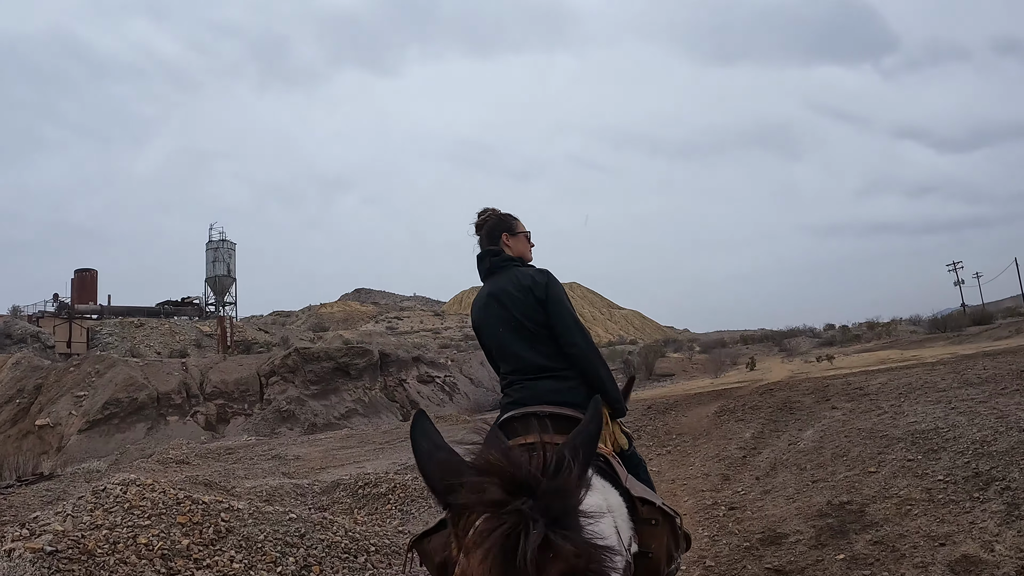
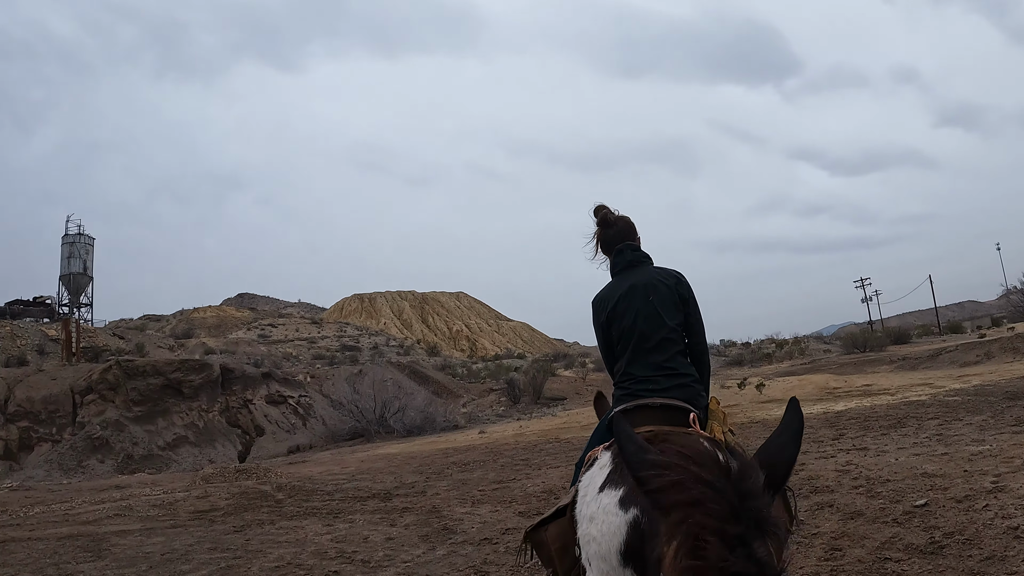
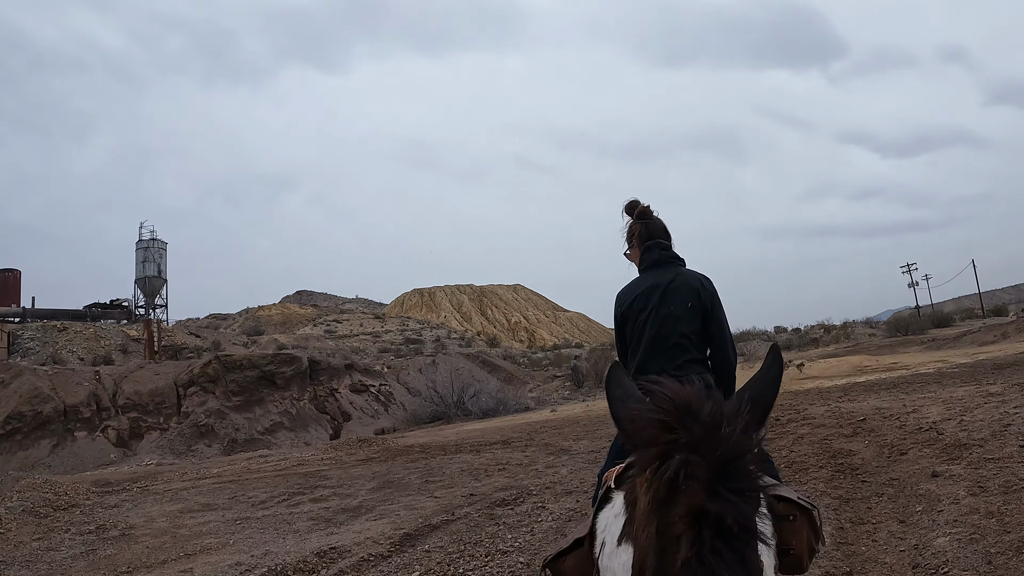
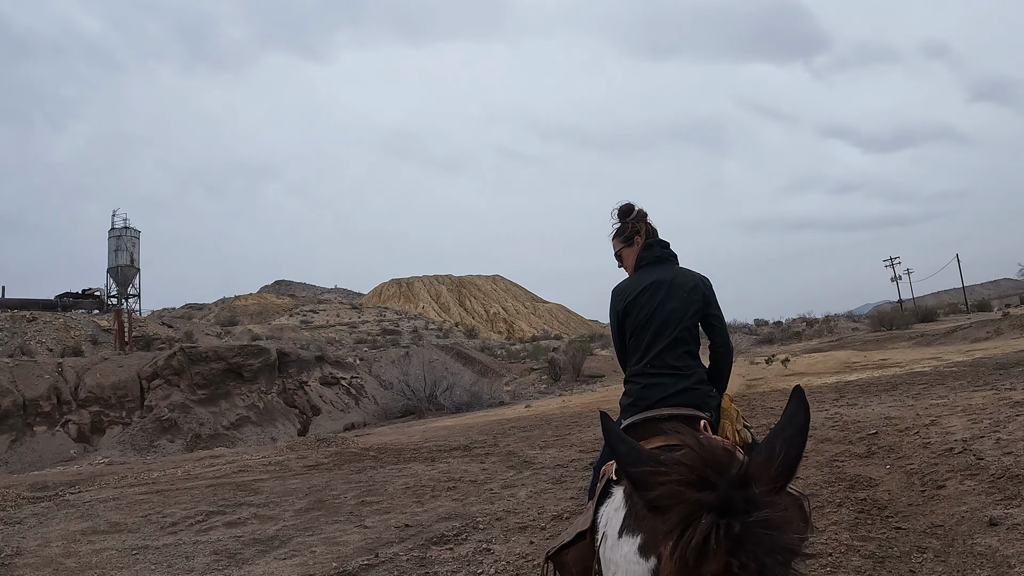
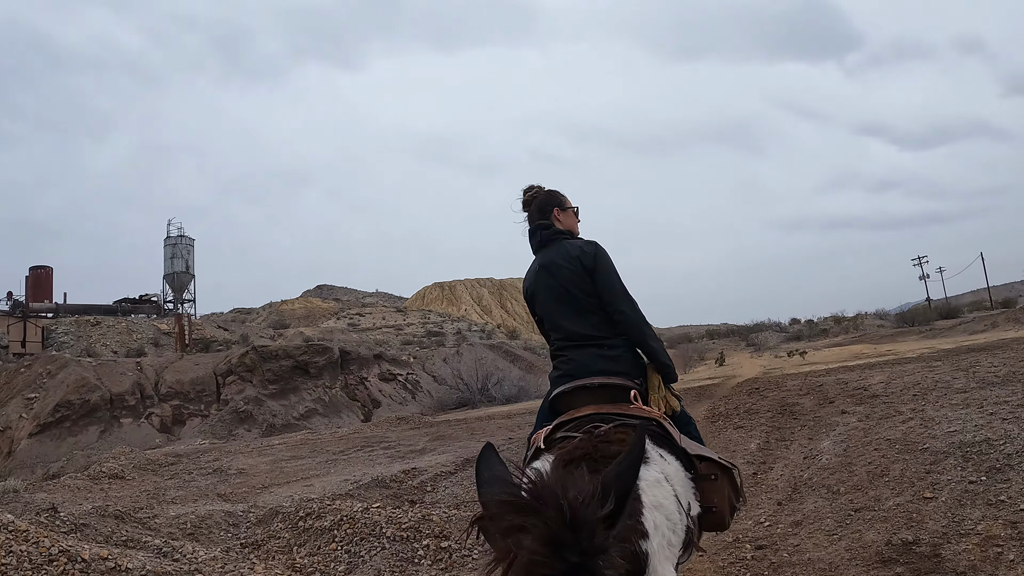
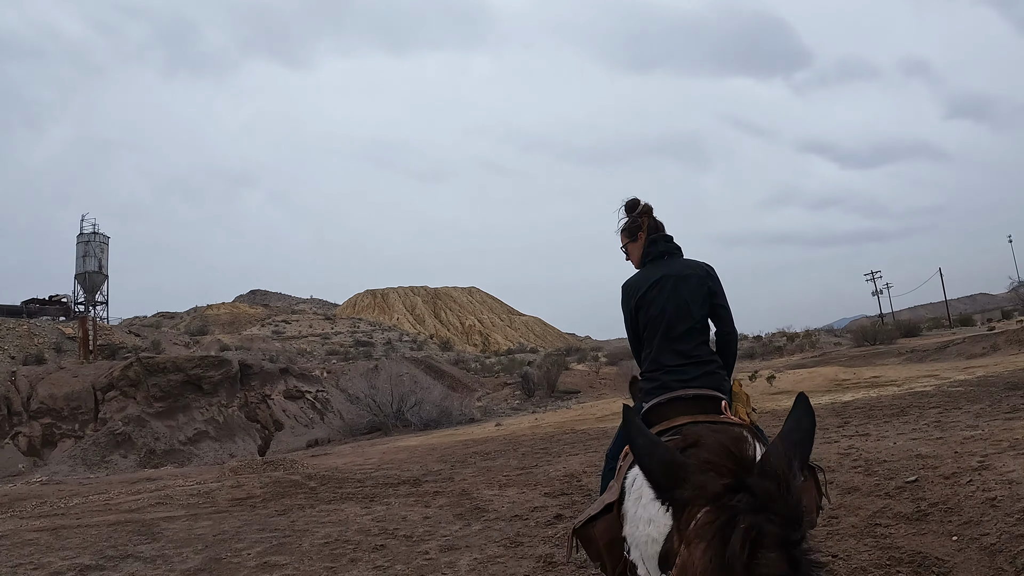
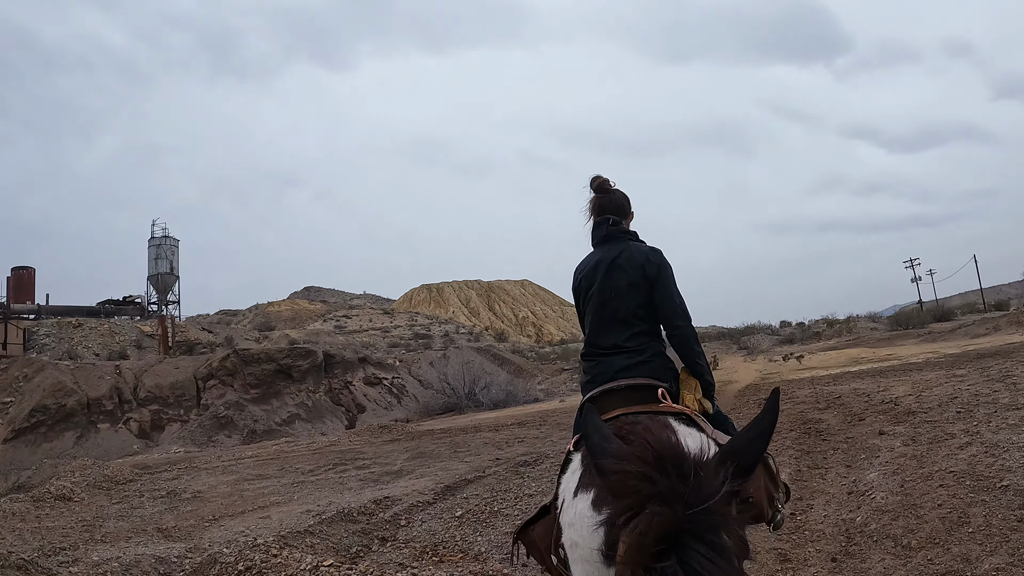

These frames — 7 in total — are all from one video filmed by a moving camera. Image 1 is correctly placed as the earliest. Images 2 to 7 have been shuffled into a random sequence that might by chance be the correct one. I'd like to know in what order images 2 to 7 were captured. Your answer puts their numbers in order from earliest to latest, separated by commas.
5, 7, 3, 4, 6, 2
